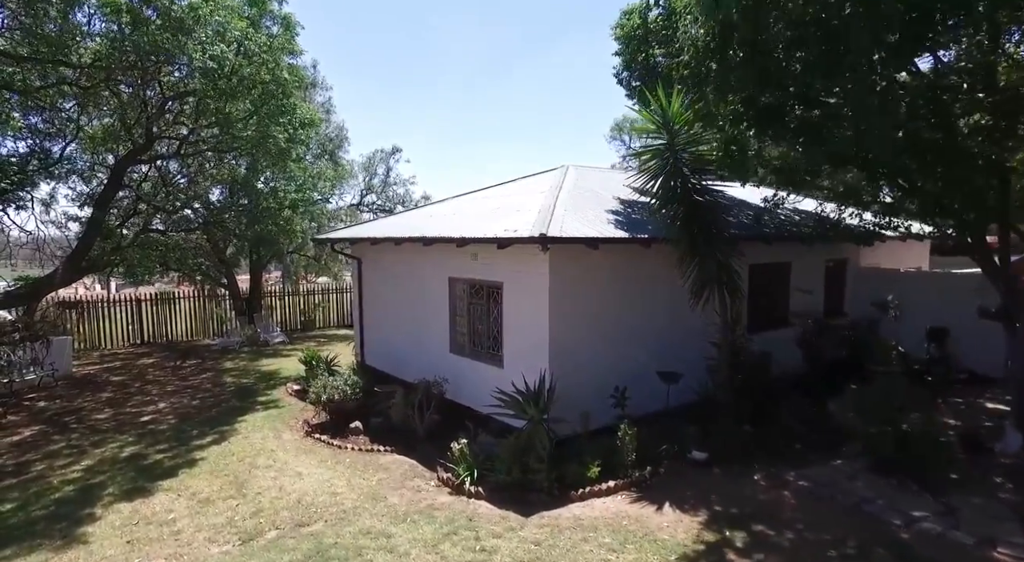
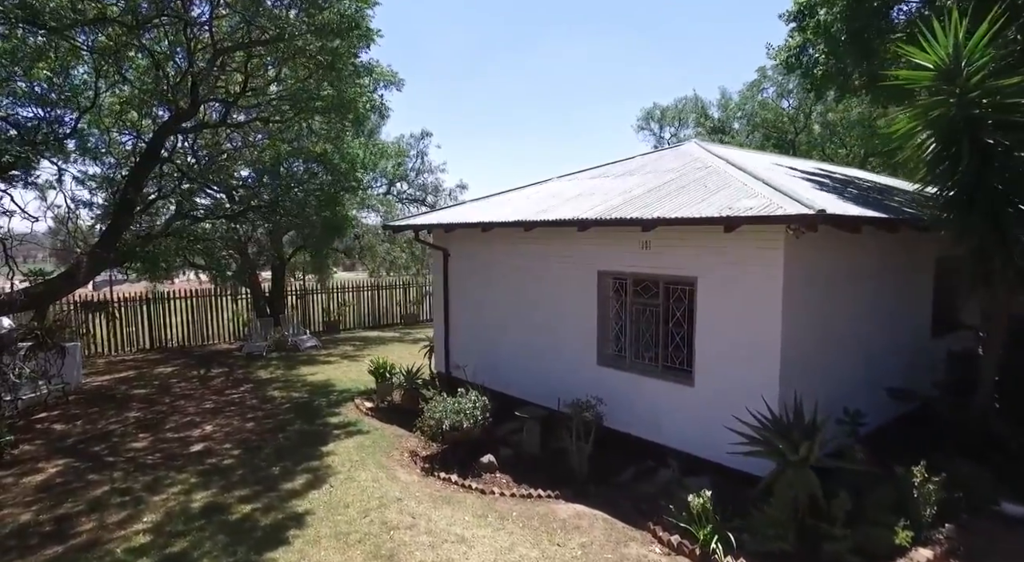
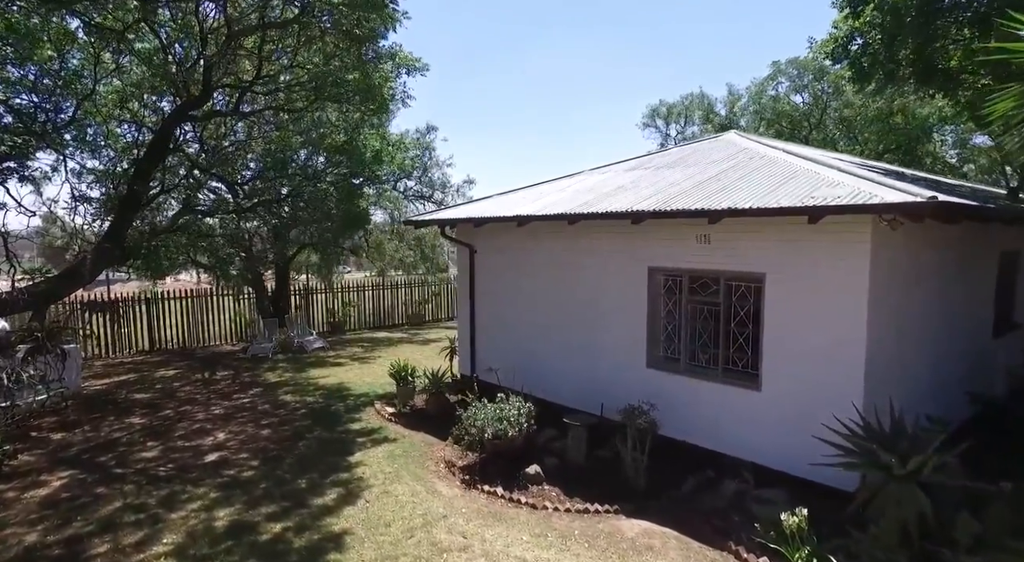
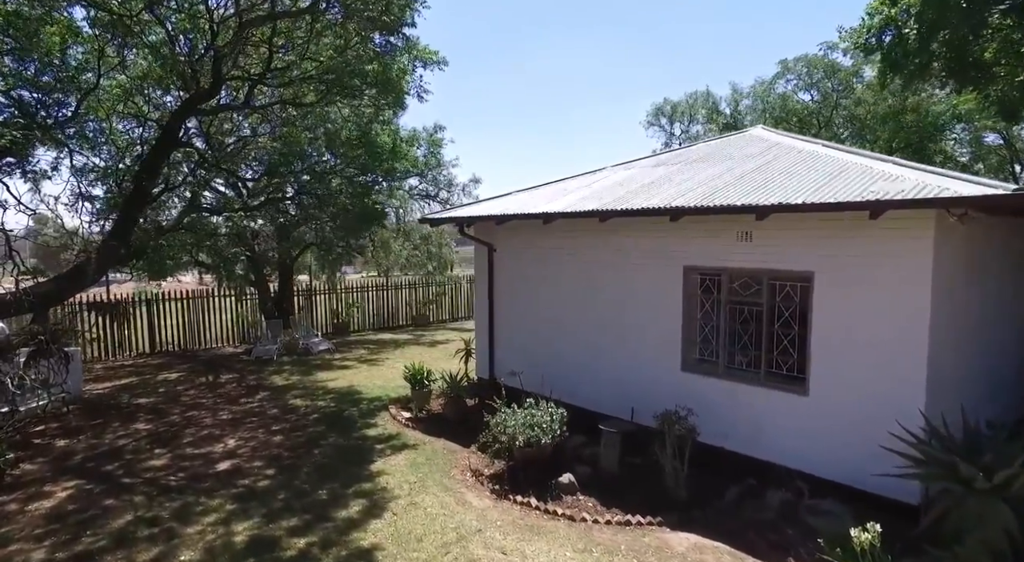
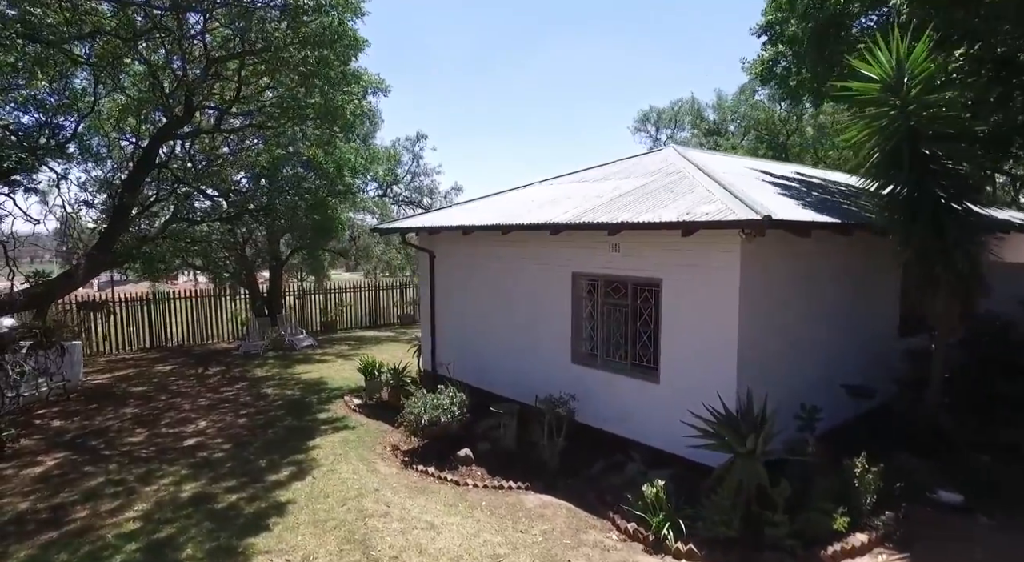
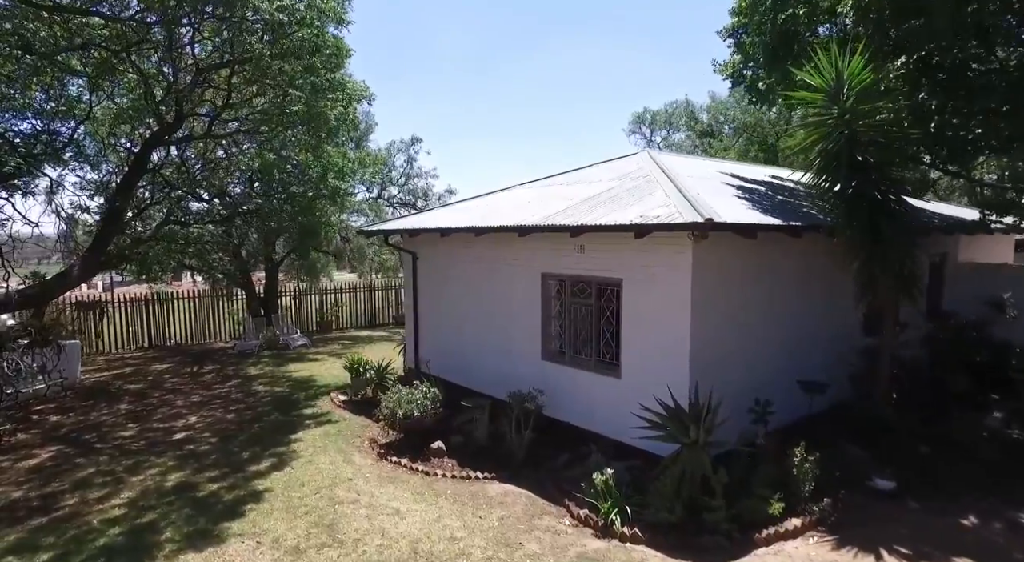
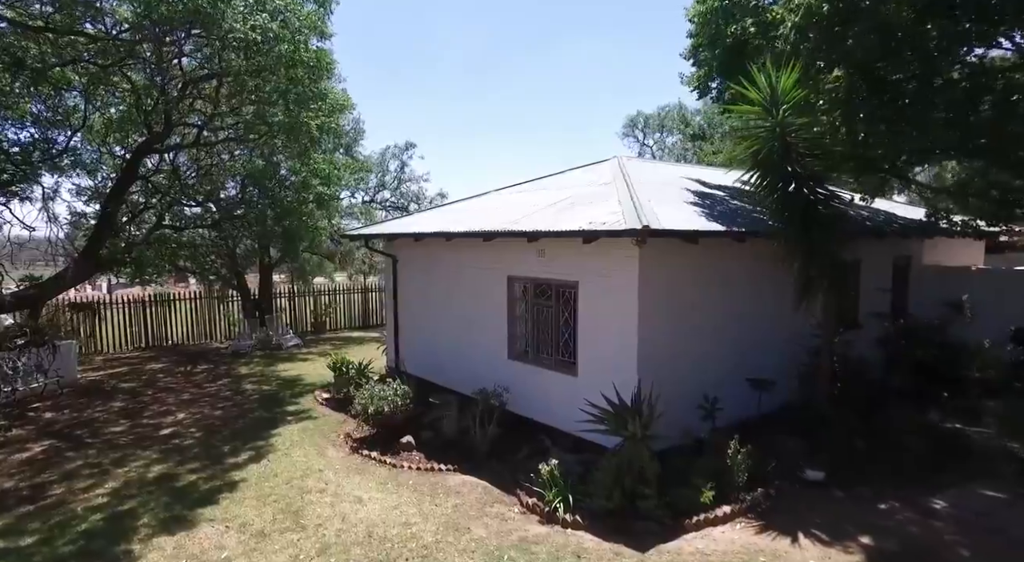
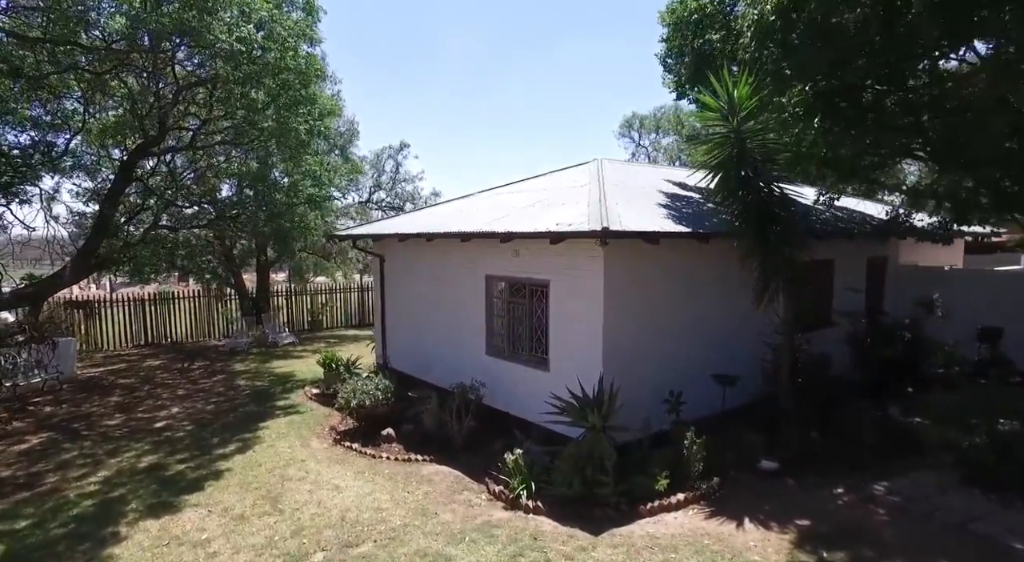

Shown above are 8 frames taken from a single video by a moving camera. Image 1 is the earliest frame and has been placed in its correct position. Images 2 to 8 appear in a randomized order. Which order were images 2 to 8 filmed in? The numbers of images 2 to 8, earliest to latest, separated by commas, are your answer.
8, 7, 6, 5, 2, 3, 4
